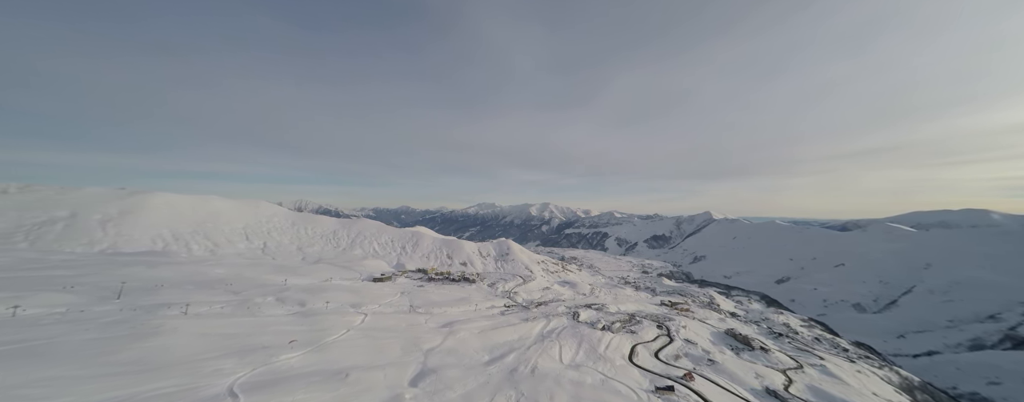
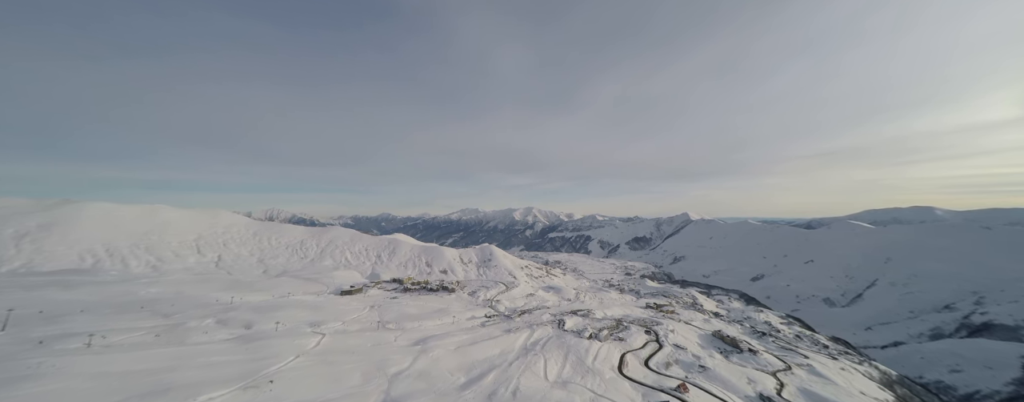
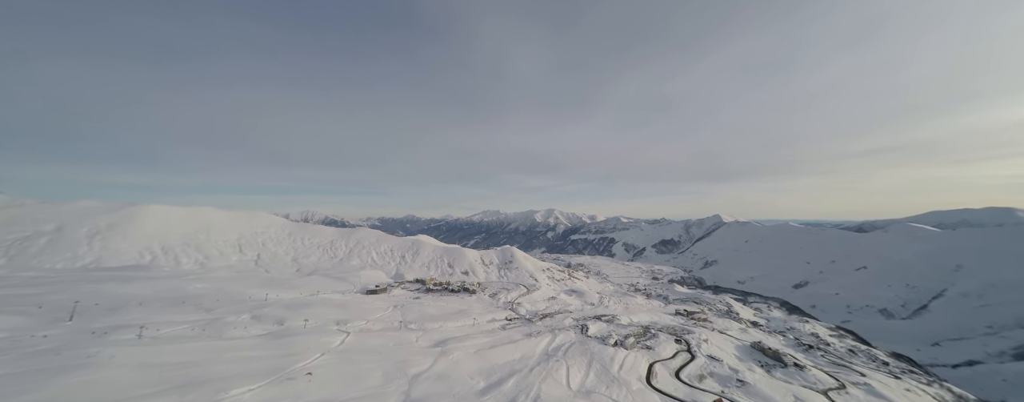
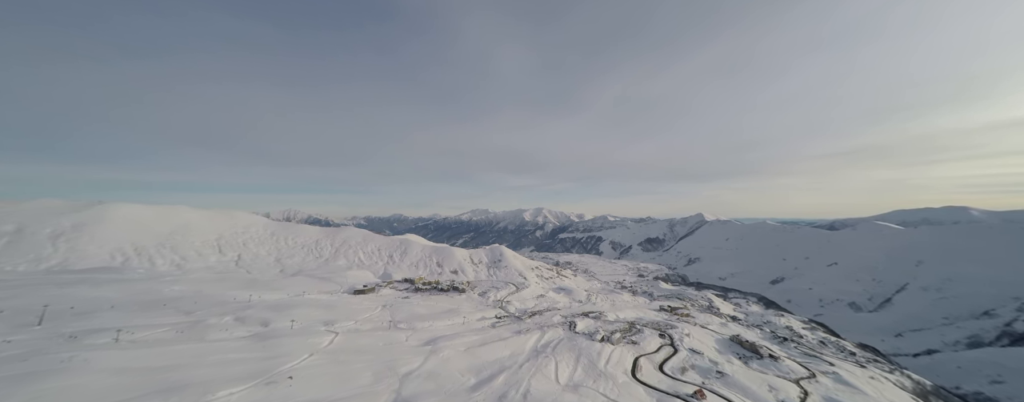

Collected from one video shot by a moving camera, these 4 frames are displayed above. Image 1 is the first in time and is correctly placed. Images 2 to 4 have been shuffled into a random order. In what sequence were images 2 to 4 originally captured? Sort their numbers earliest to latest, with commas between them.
2, 4, 3
